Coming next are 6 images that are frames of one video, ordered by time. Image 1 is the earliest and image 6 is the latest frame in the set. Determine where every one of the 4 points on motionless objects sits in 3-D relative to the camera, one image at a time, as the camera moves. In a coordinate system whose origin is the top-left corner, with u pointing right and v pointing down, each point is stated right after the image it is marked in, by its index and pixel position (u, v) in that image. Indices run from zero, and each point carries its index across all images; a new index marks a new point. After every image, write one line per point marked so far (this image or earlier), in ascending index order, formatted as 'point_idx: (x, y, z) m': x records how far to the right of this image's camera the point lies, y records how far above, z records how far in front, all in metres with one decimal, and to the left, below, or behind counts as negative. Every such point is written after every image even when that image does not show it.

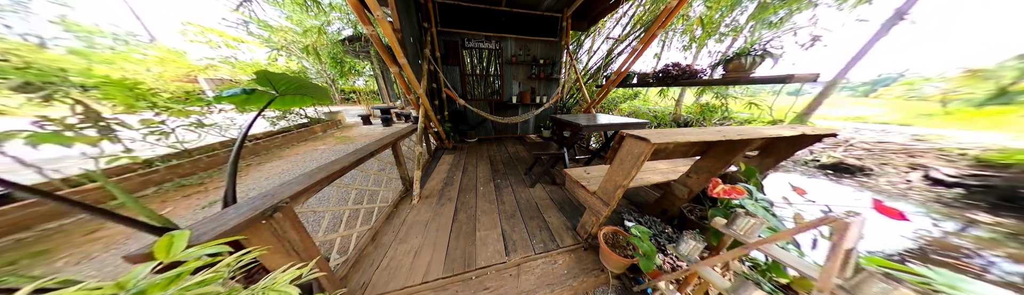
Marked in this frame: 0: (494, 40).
0: (-0.4, +2.3, +3.1) m
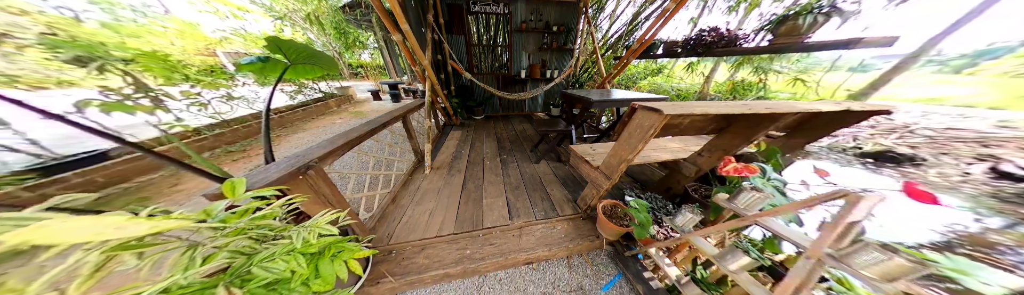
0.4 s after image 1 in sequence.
0: (-0.2, +2.8, +2.8) m
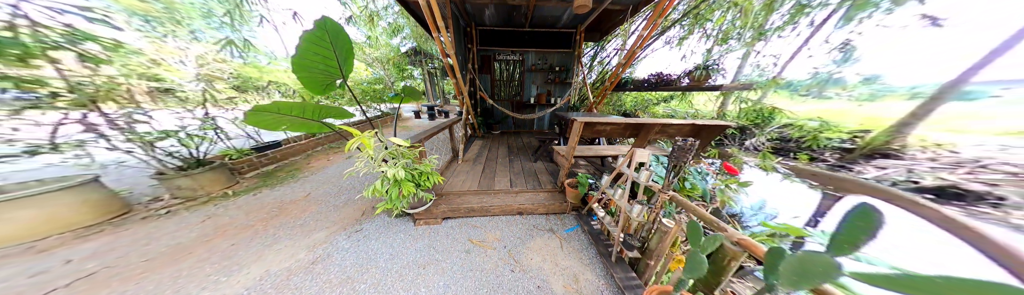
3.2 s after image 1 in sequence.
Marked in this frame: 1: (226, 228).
0: (+0.2, +2.6, +3.9) m
1: (-3.2, -0.9, +1.6) m
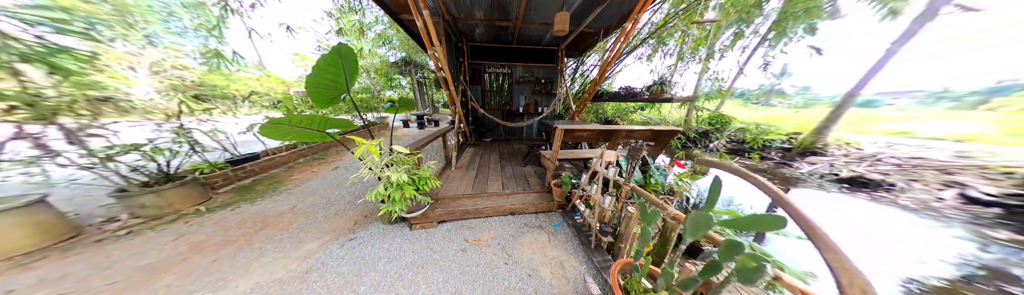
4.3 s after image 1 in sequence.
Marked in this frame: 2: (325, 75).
0: (-0.2, +2.4, +4.2) m
1: (-3.2, -1.0, +1.5) m
2: (-1.4, +0.6, +1.1) m
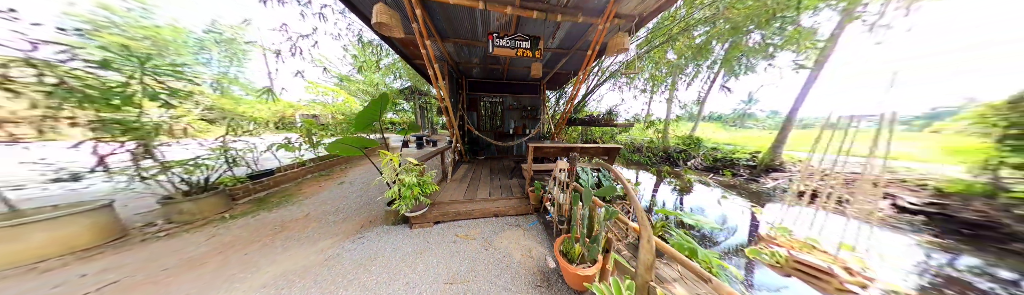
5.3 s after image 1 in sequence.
0: (-0.5, +1.8, +5.0) m
1: (-3.5, -1.2, +1.8) m
2: (-1.7, +0.4, +1.7) m
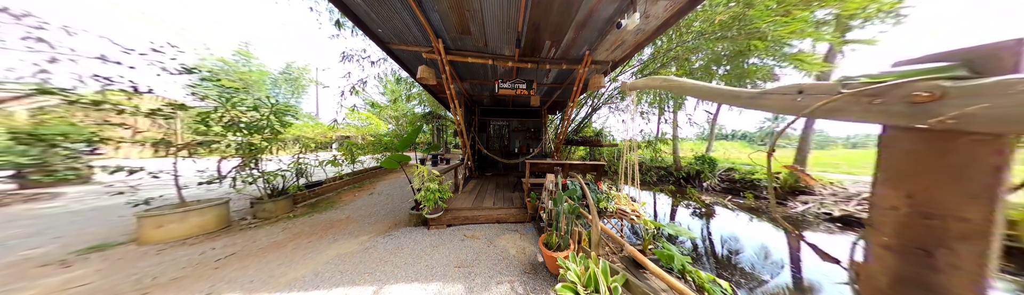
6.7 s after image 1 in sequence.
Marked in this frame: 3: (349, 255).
0: (-0.3, +1.1, +5.8) m
1: (-3.5, -1.4, +2.3) m
2: (-1.7, +0.2, +2.3) m
3: (-2.2, -1.5, +1.9) m
